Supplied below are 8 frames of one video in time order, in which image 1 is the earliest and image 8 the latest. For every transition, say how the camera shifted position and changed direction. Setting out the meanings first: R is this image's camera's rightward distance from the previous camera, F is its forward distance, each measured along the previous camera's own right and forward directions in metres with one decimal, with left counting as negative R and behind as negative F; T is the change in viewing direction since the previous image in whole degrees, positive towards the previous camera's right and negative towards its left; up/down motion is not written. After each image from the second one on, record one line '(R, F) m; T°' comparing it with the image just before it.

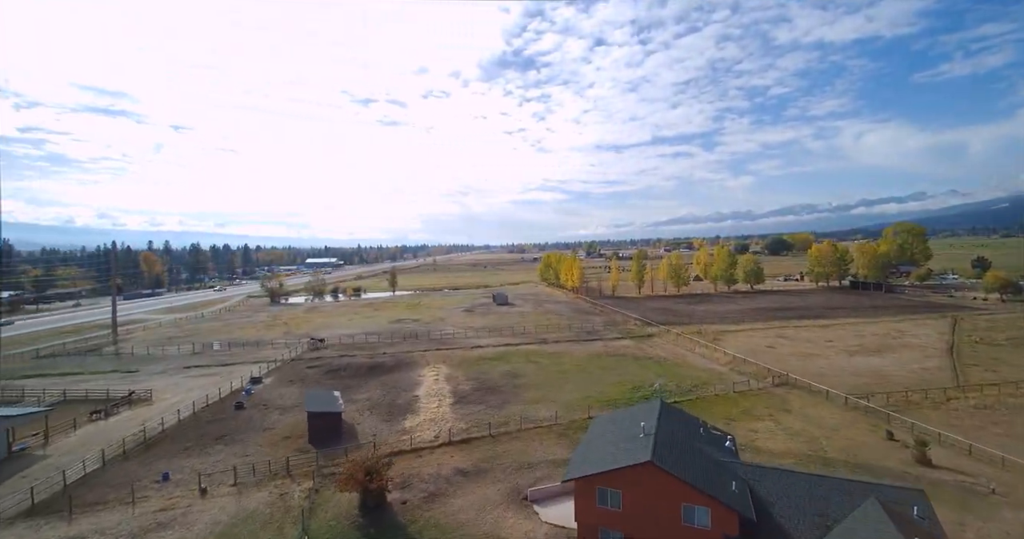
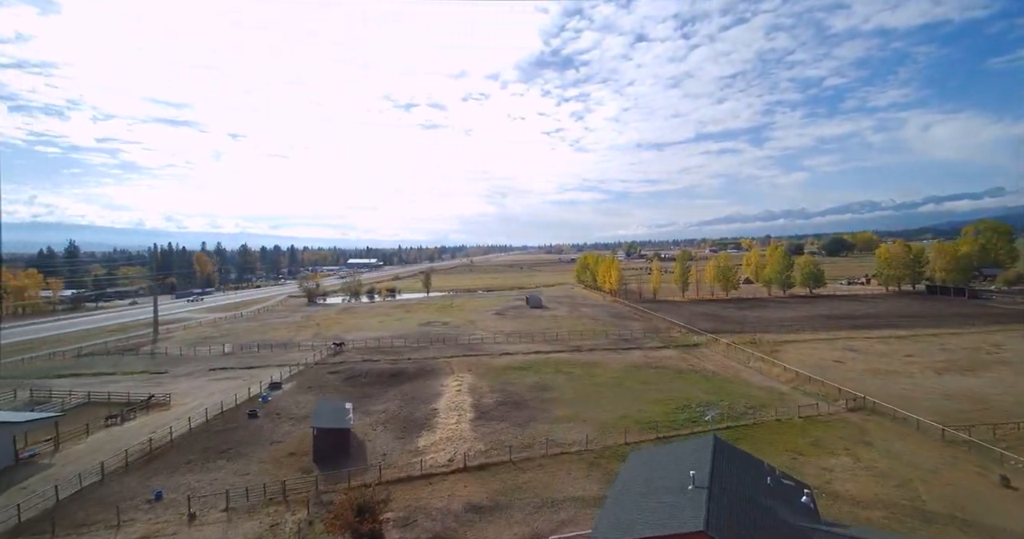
(+0.5, +2.3) m; -5°
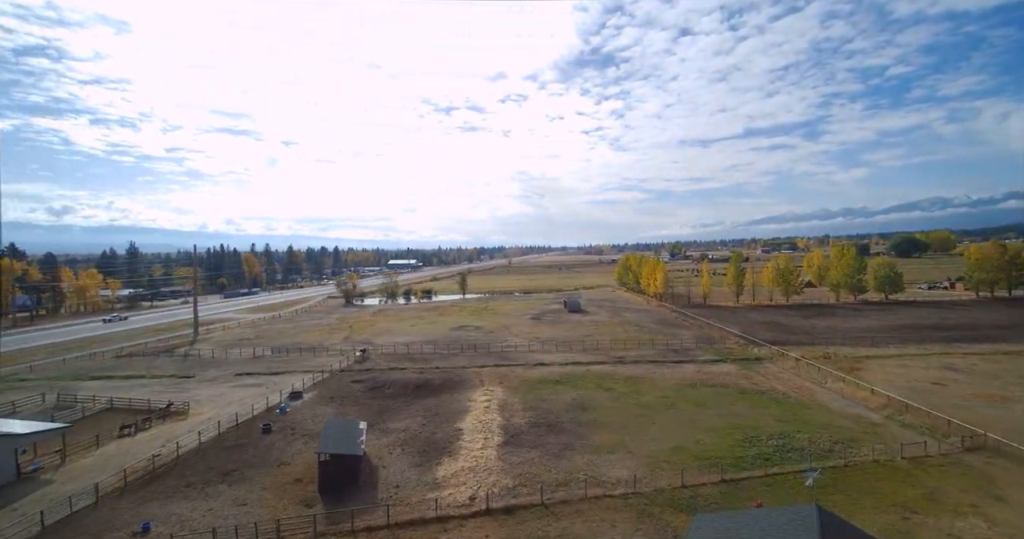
(+0.2, +2.7) m; -5°
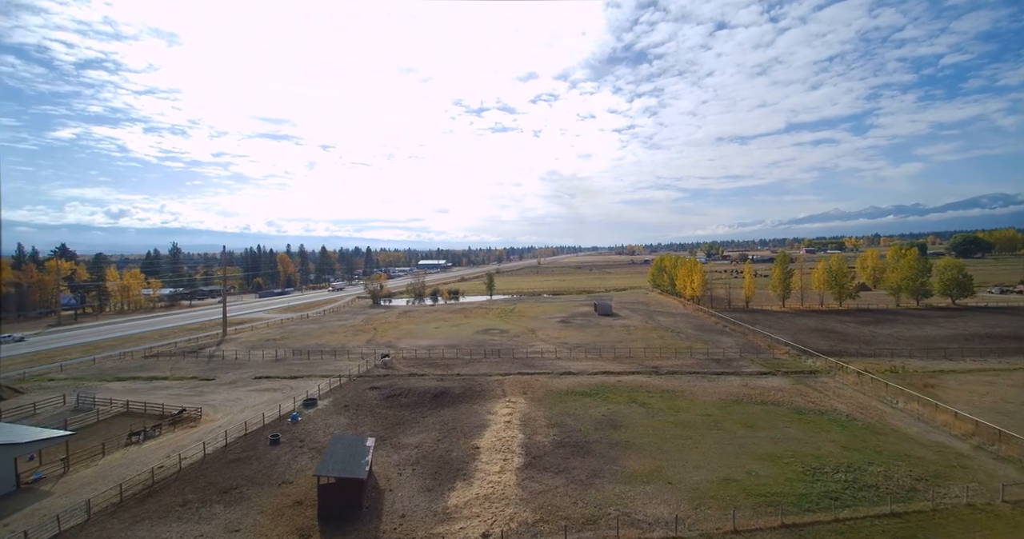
(+0.3, +1.9) m; -4°
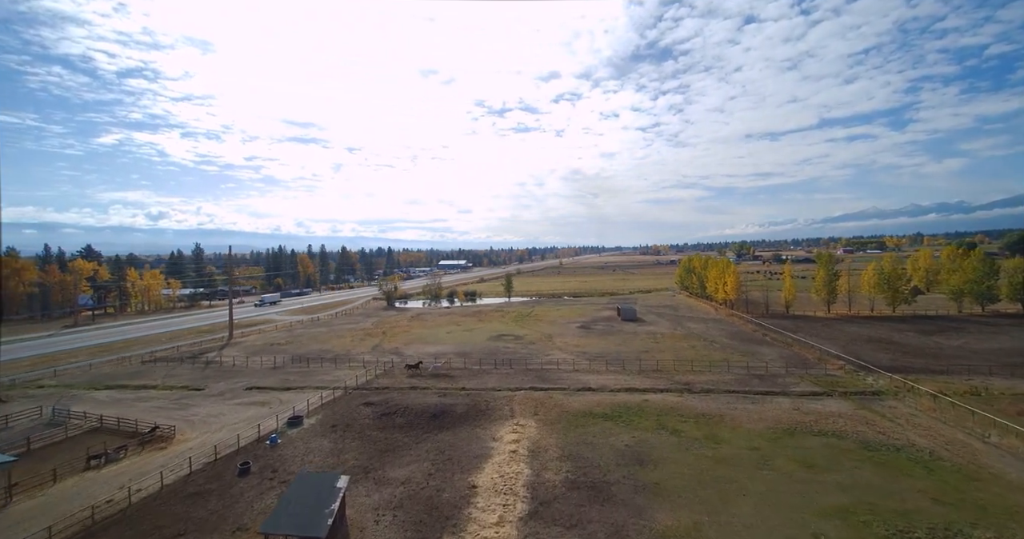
(+0.6, +3.1) m; -3°
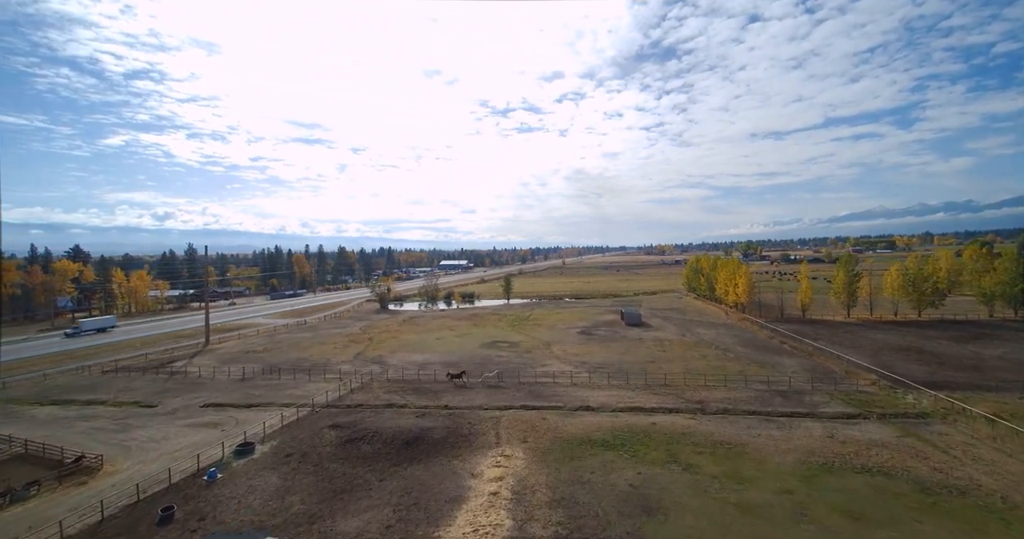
(+0.8, +3.1) m; 0°
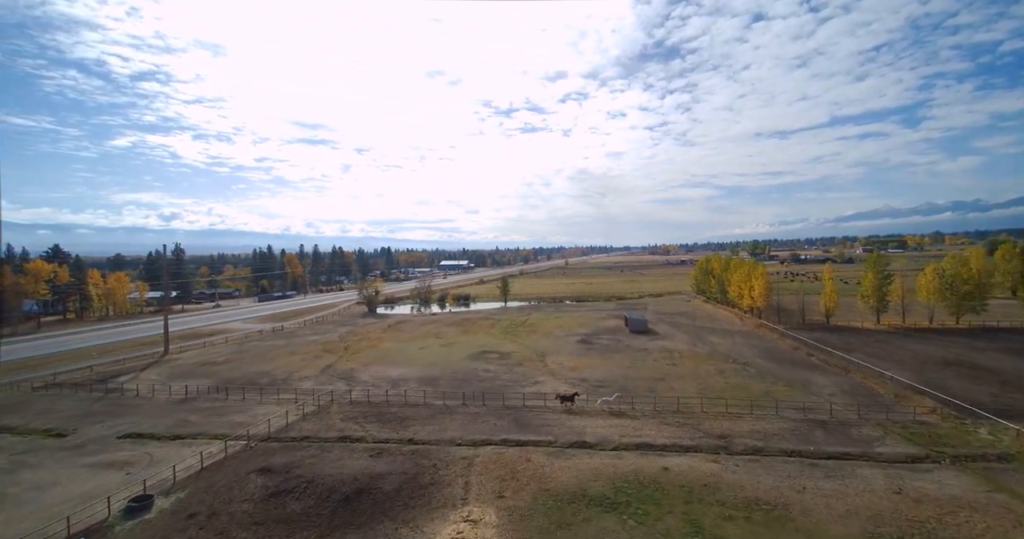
(+1.0, +4.2) m; 0°
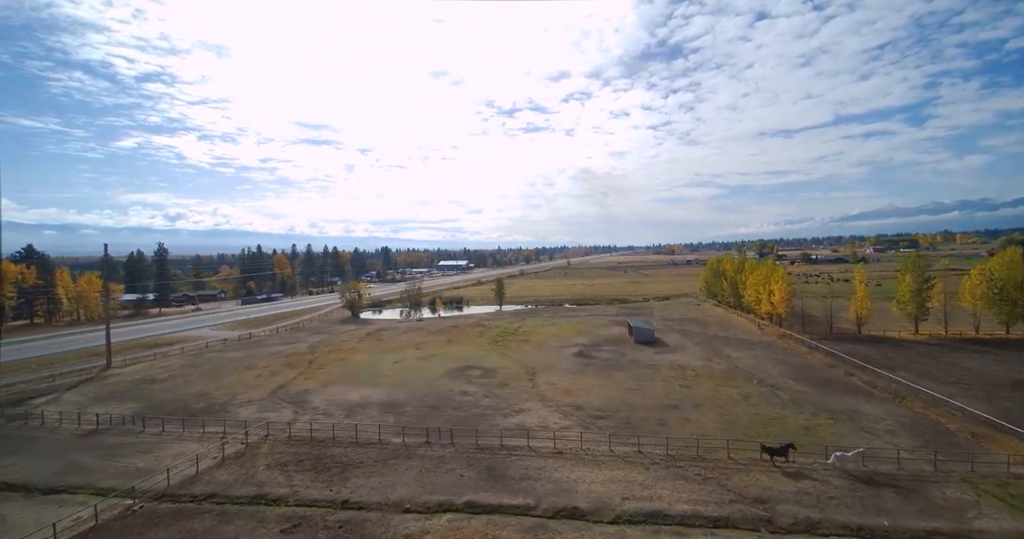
(+1.2, +4.6) m; 0°
